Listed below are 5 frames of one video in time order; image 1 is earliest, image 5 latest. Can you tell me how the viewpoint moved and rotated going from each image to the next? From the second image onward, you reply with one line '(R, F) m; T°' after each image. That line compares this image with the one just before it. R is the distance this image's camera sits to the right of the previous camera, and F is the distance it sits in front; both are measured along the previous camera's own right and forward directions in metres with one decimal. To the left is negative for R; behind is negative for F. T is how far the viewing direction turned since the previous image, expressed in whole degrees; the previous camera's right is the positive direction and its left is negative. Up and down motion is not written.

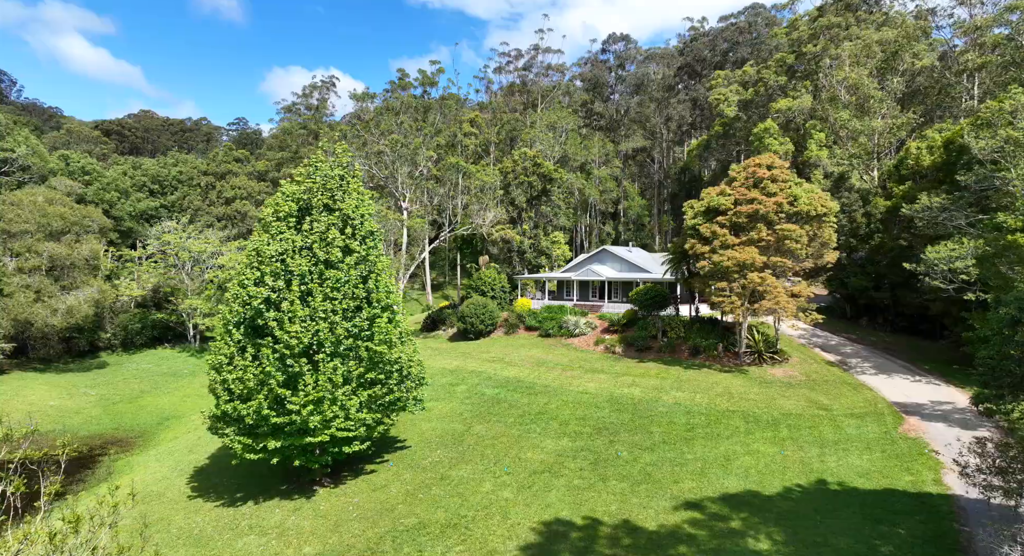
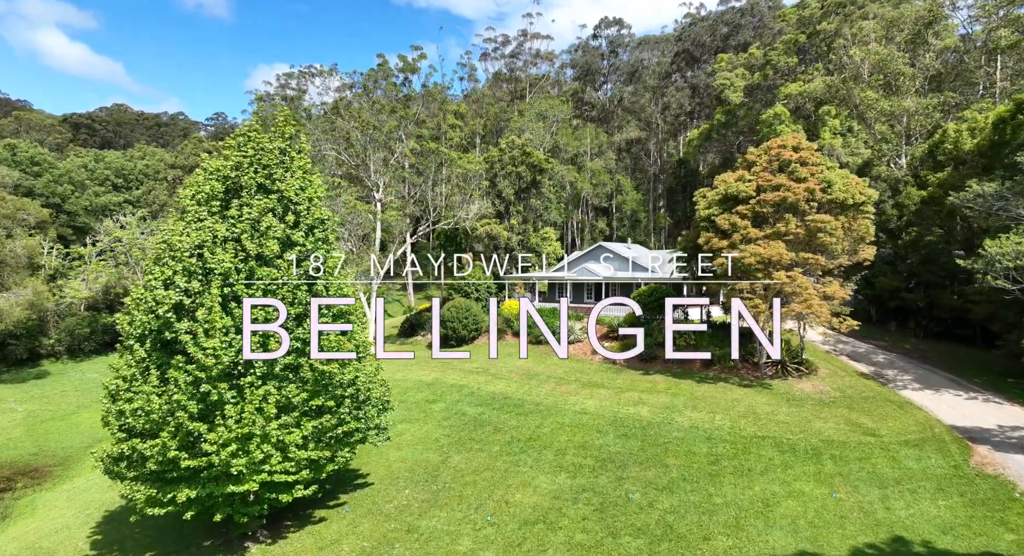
(+0.1, +3.1) m; +1°
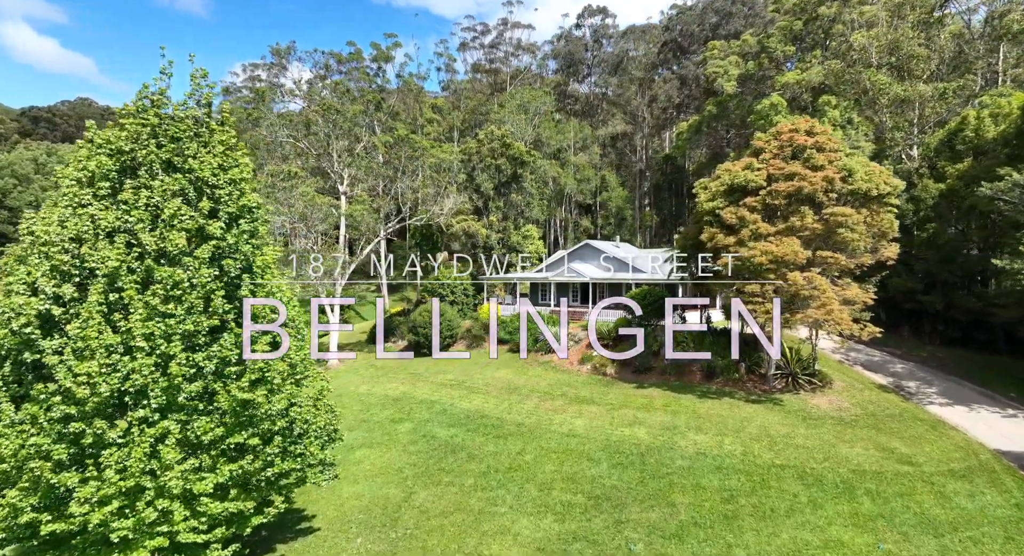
(+0.1, +2.4) m; +2°
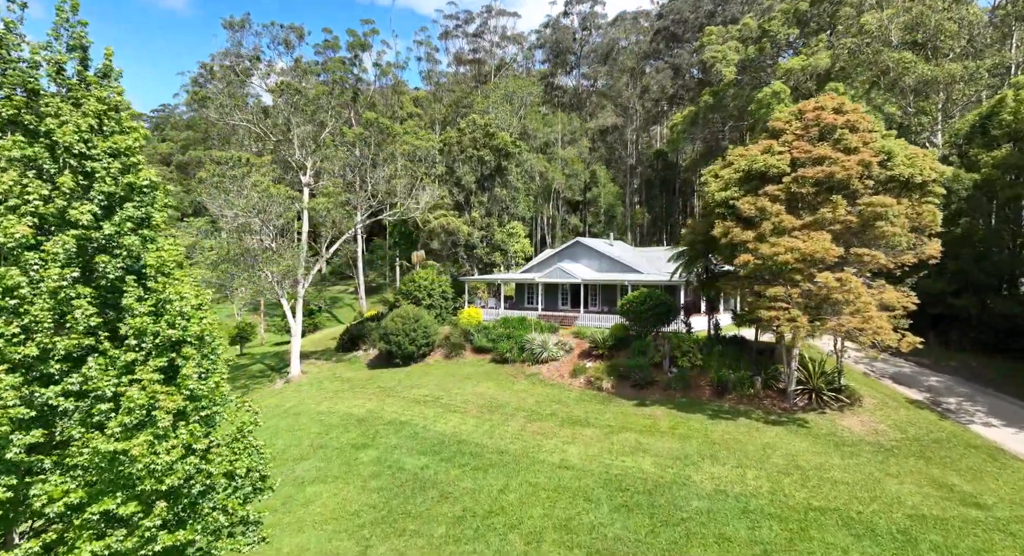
(+0.1, +2.4) m; +1°
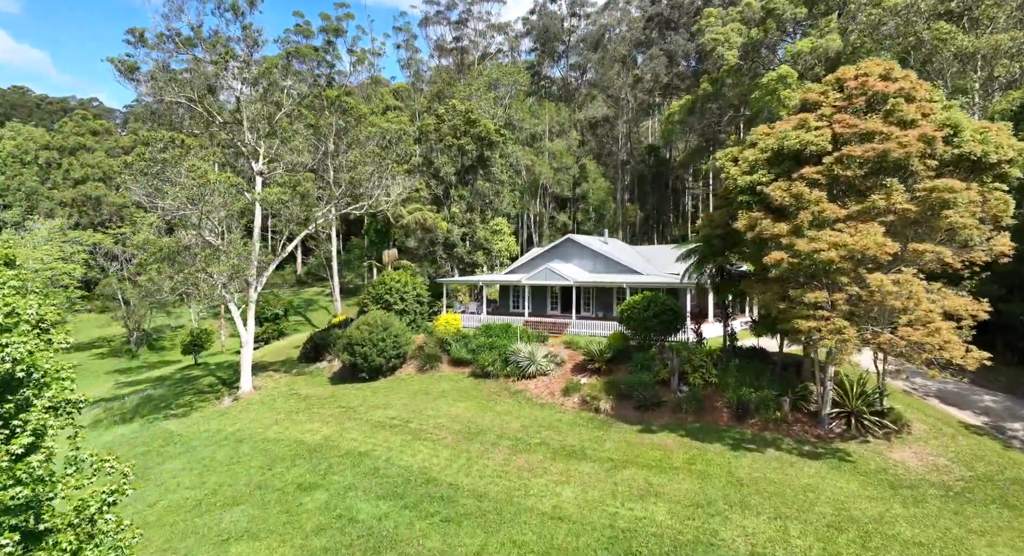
(+0.1, +2.6) m; +1°
